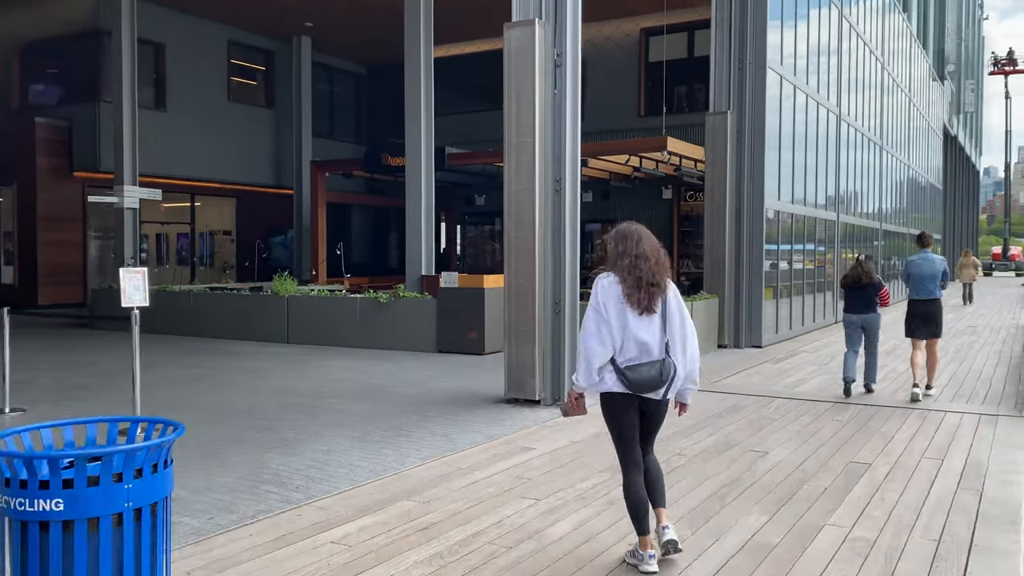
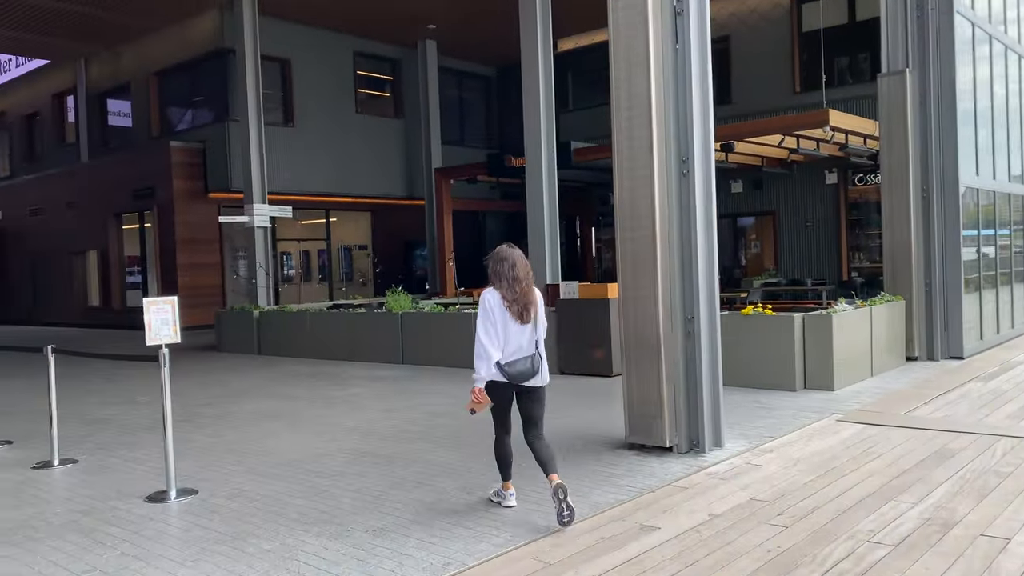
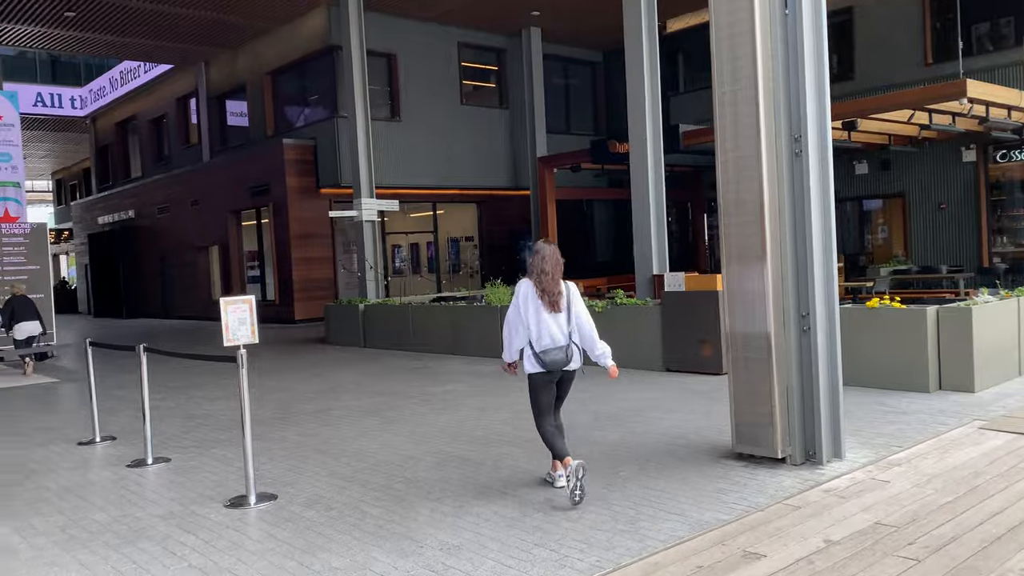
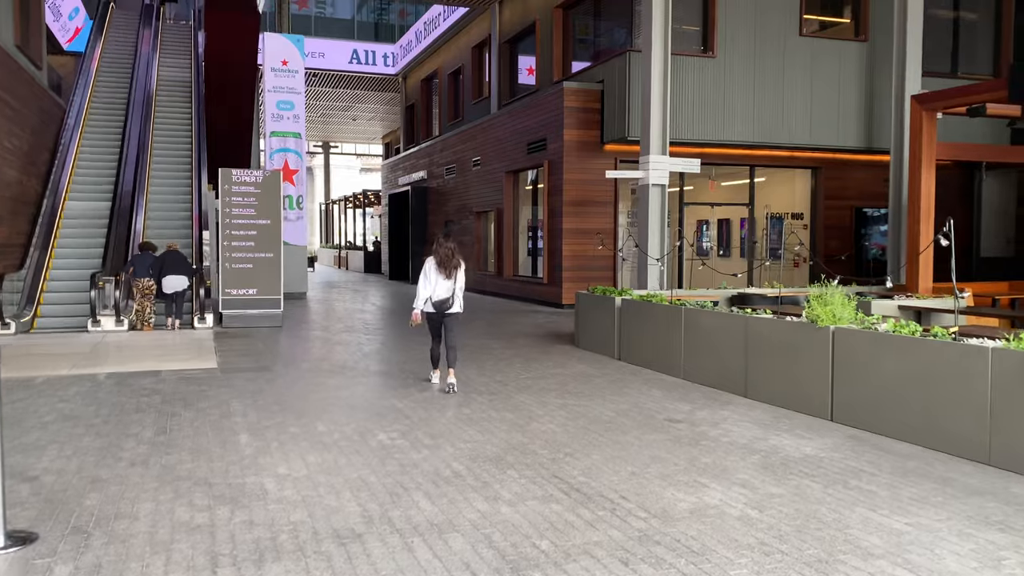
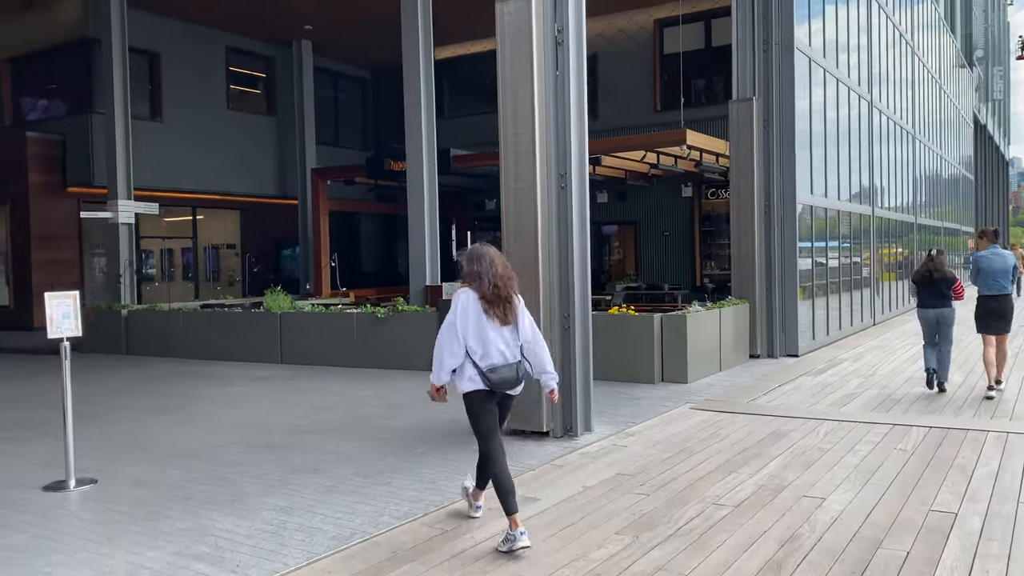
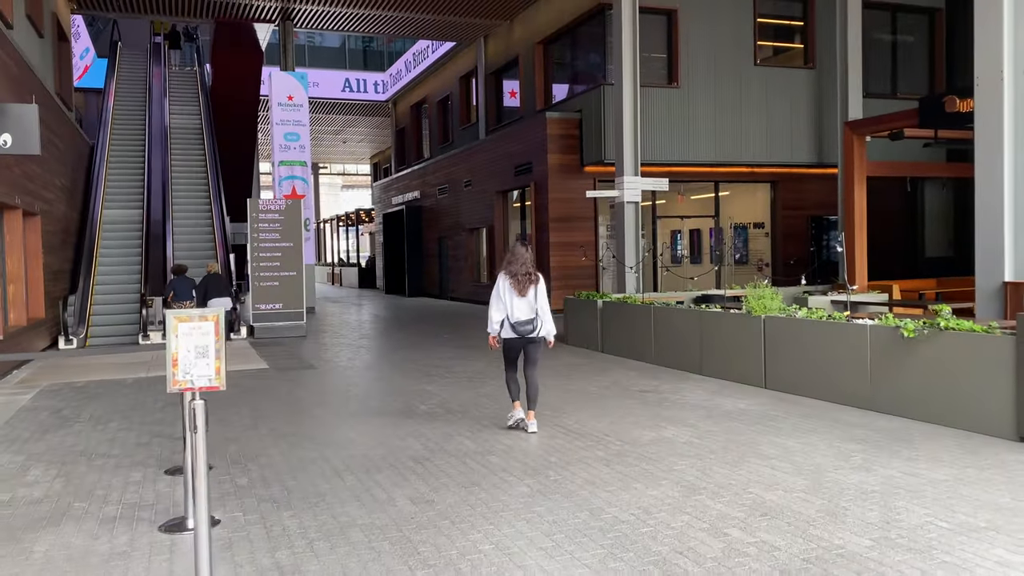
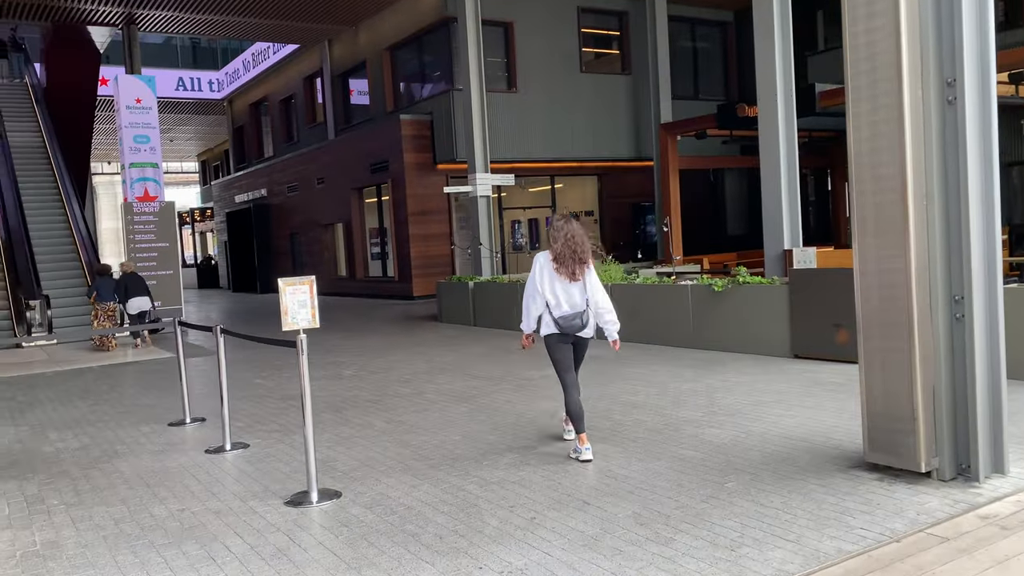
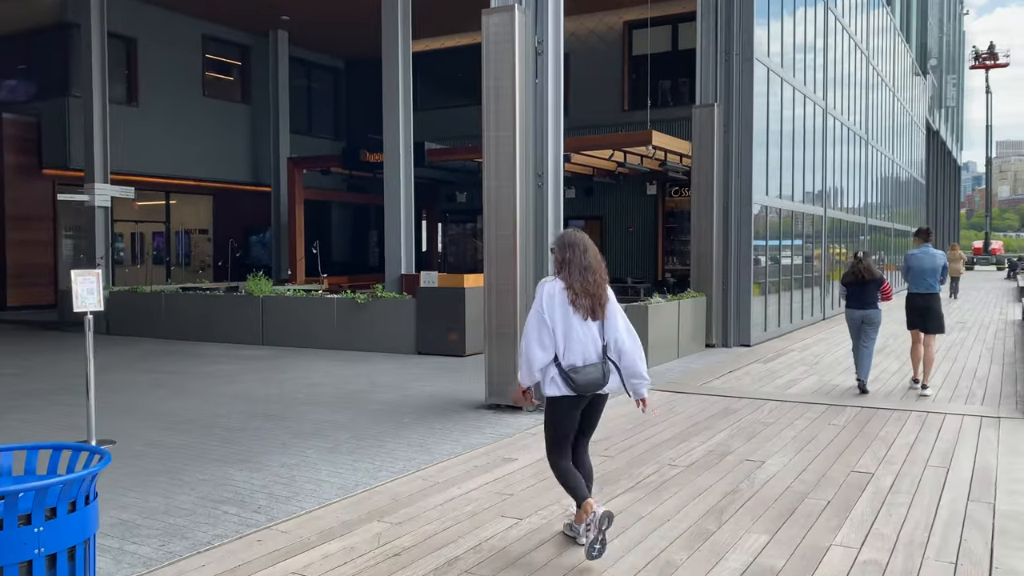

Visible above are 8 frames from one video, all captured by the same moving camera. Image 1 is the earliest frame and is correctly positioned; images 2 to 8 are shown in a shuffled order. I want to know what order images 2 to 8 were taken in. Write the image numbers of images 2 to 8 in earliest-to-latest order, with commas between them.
8, 5, 2, 3, 7, 6, 4
